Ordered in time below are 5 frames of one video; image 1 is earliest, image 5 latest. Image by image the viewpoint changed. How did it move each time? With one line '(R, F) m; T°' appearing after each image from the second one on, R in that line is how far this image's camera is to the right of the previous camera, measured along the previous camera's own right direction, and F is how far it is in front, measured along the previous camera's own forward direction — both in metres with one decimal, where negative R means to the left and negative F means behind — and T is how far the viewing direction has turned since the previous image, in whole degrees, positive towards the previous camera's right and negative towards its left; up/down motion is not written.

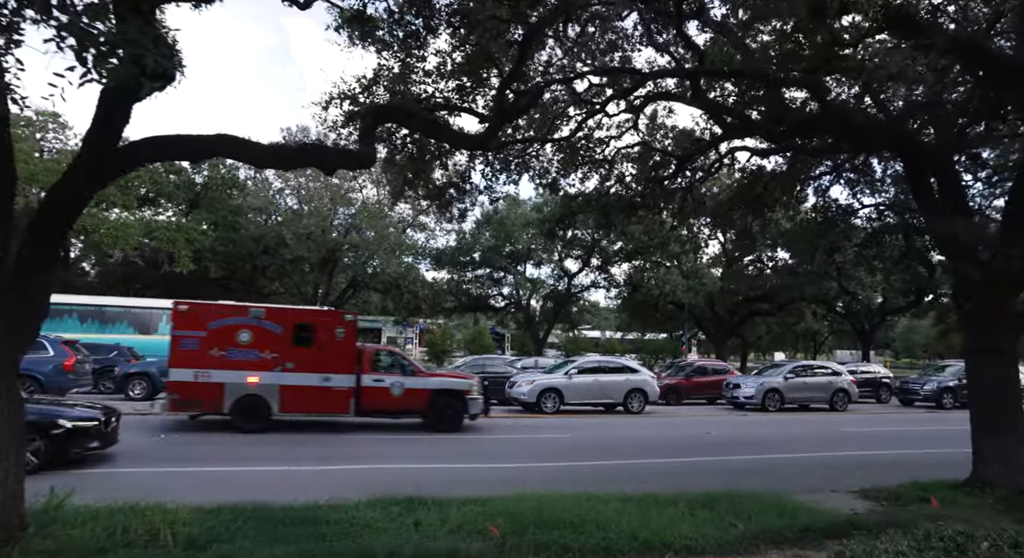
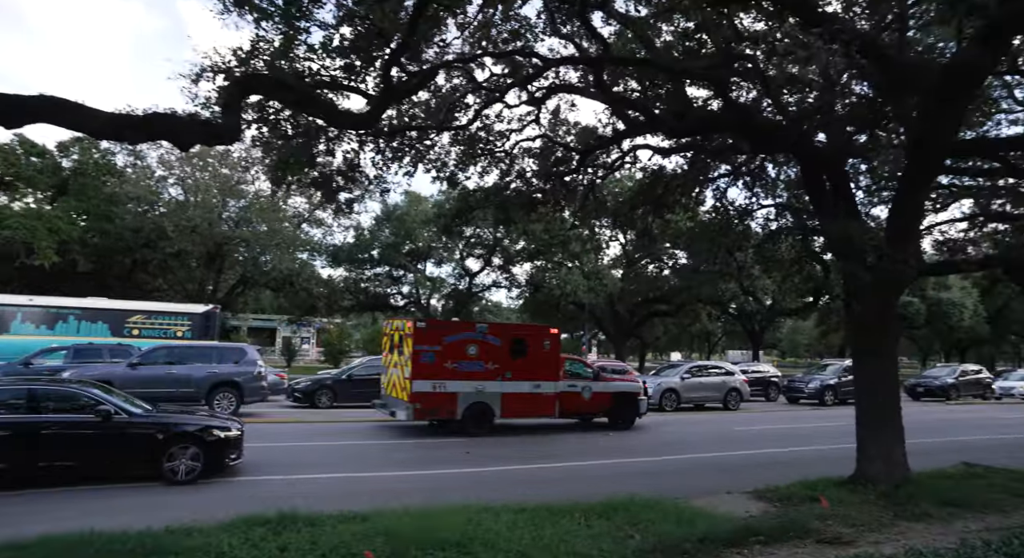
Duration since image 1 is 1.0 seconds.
(+0.2, +0.5) m; +8°
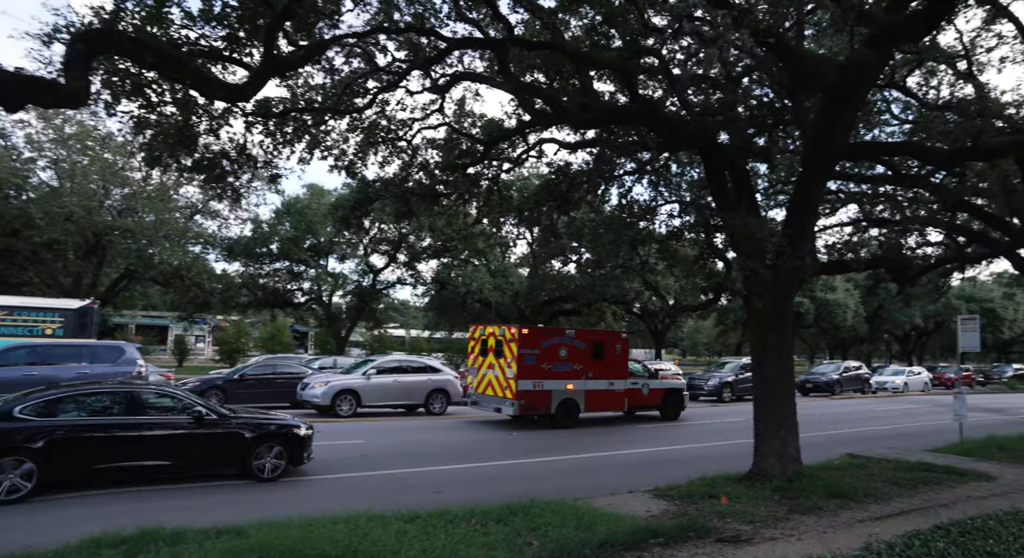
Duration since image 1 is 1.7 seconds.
(+0.1, +0.4) m; +8°
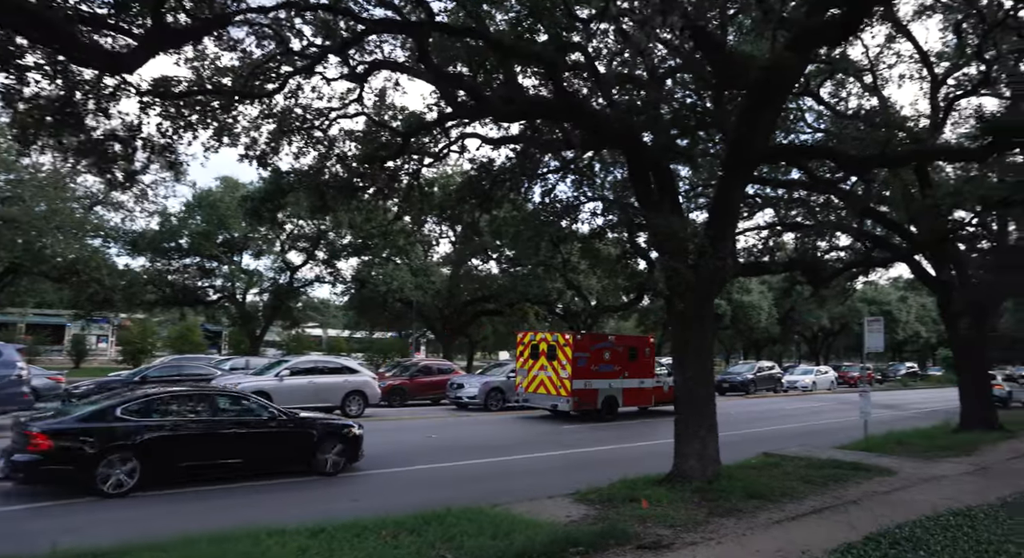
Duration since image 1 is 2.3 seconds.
(+0.1, +0.3) m; +7°
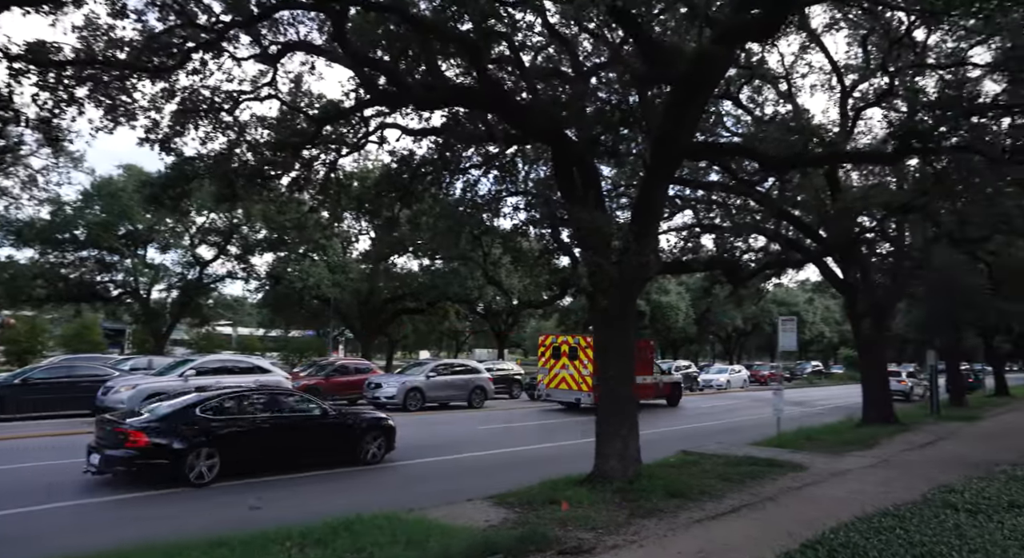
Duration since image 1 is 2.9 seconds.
(+0.1, +0.3) m; +7°
